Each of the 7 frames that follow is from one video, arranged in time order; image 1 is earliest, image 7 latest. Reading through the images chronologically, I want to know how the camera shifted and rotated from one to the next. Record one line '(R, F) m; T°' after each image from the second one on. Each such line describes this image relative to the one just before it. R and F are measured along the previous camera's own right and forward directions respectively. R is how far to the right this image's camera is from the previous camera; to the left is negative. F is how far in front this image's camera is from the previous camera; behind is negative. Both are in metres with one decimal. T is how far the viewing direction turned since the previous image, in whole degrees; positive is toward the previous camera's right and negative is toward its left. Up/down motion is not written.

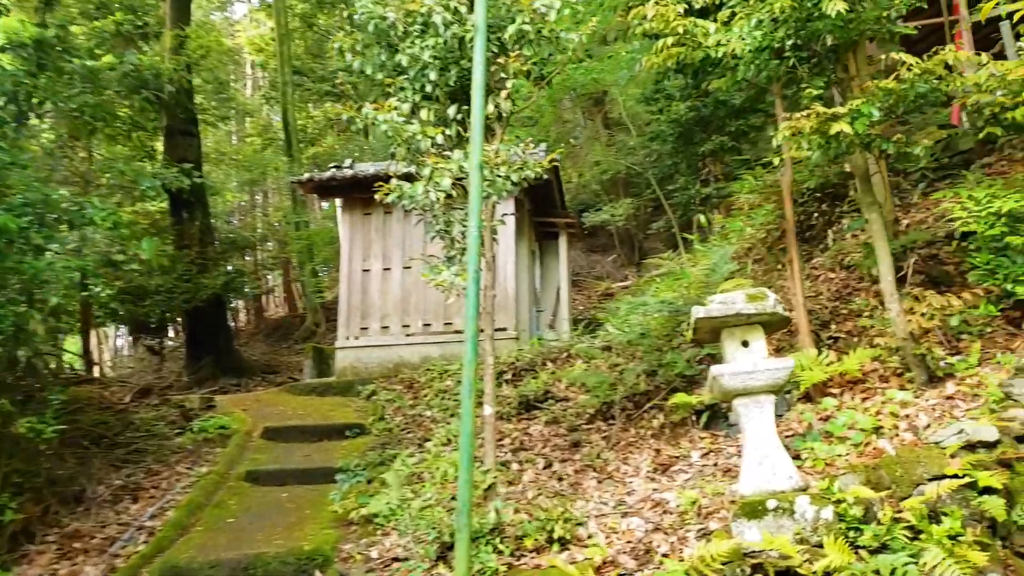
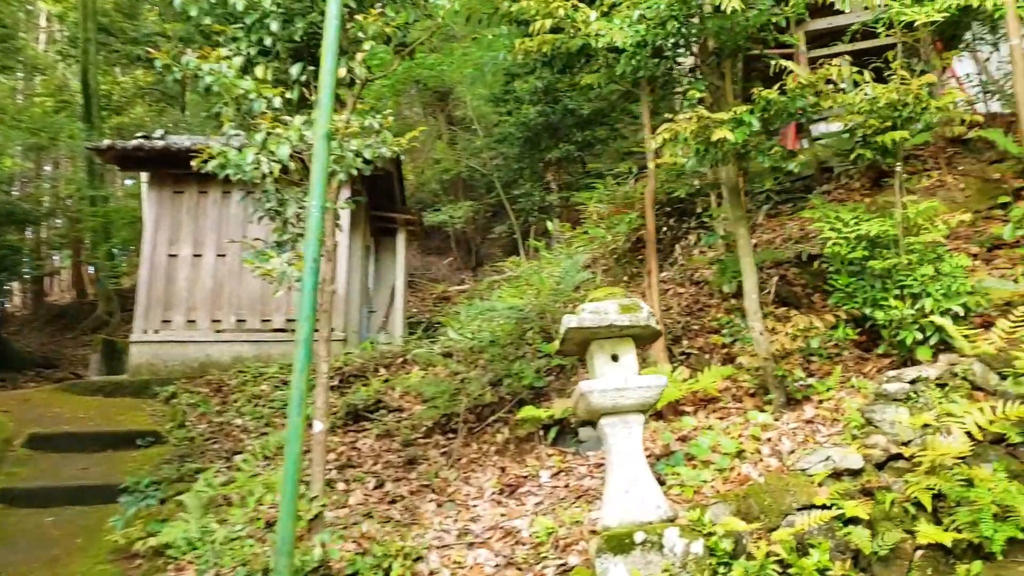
(-0.1, +0.5) m; +13°
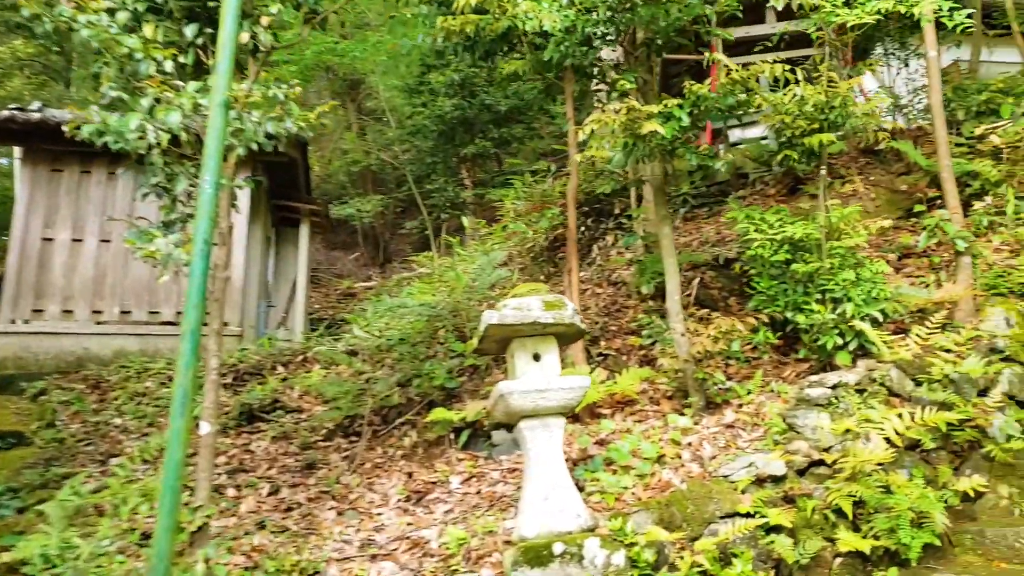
(0.0, +0.3) m; +7°
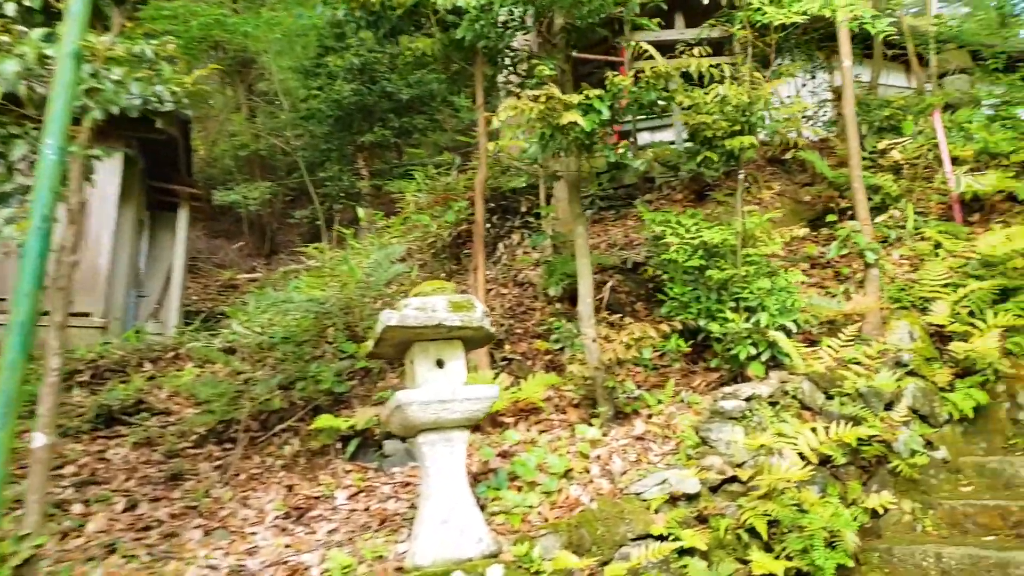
(0.0, +0.3) m; +8°
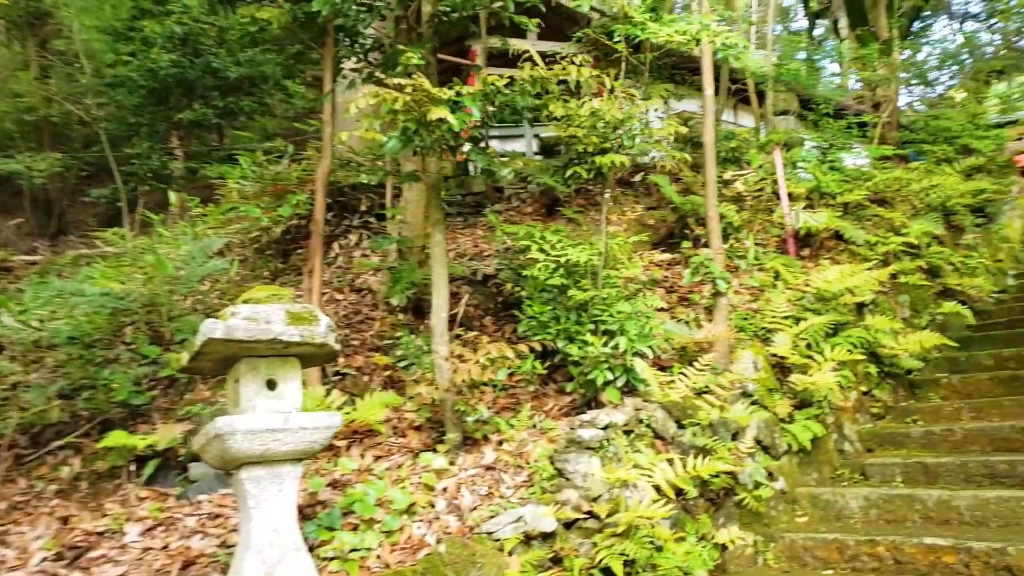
(-0.1, +0.4) m; +13°
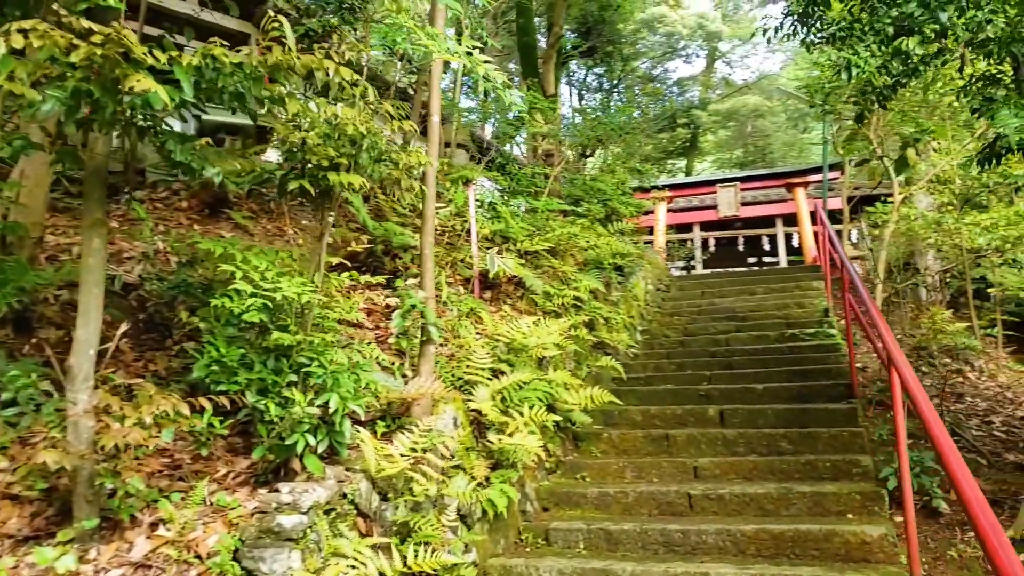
(-0.3, +0.6) m; +28°
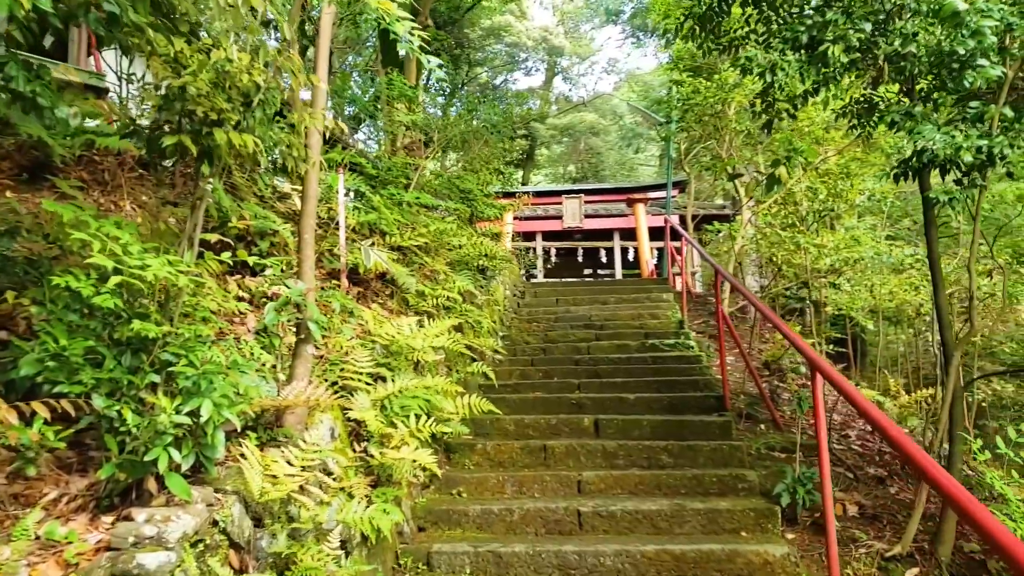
(-0.3, +0.4) m; +13°
